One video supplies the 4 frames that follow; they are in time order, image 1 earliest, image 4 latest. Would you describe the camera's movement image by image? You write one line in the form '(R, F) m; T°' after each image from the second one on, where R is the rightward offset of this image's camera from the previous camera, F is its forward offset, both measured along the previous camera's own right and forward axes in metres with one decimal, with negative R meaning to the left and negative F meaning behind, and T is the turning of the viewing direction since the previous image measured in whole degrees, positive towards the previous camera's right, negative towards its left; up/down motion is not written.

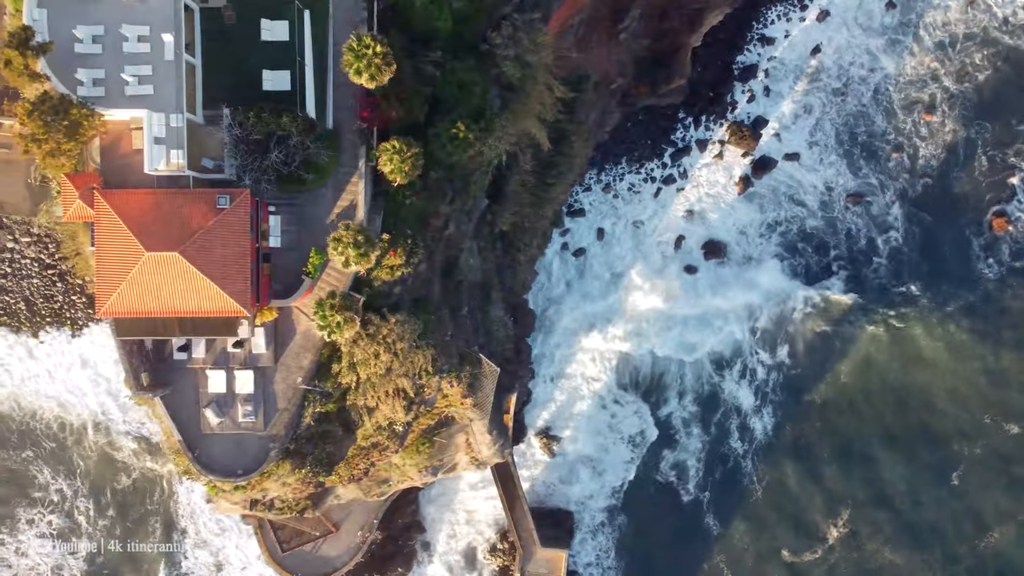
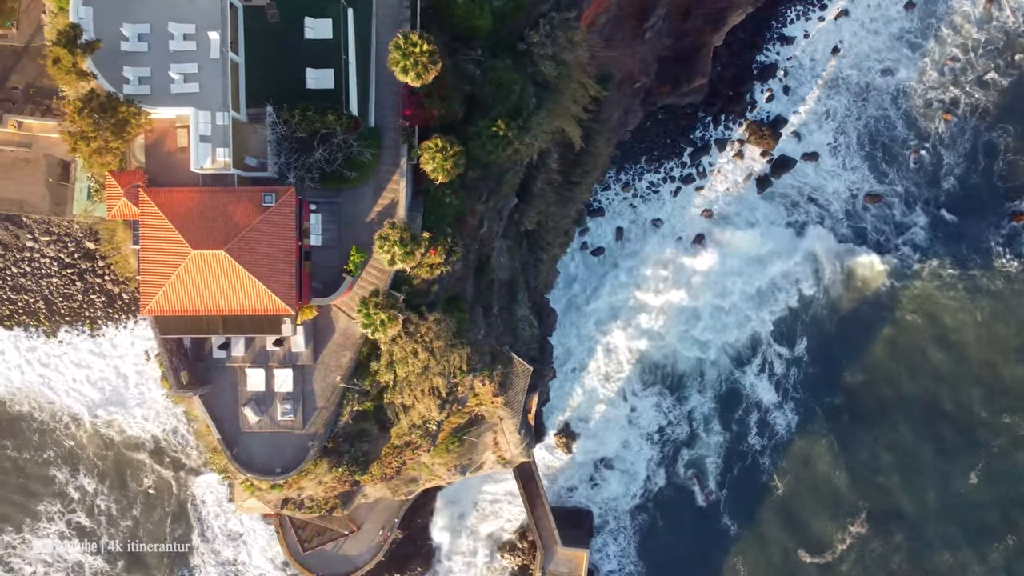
(-1.5, 0.0) m; 0°
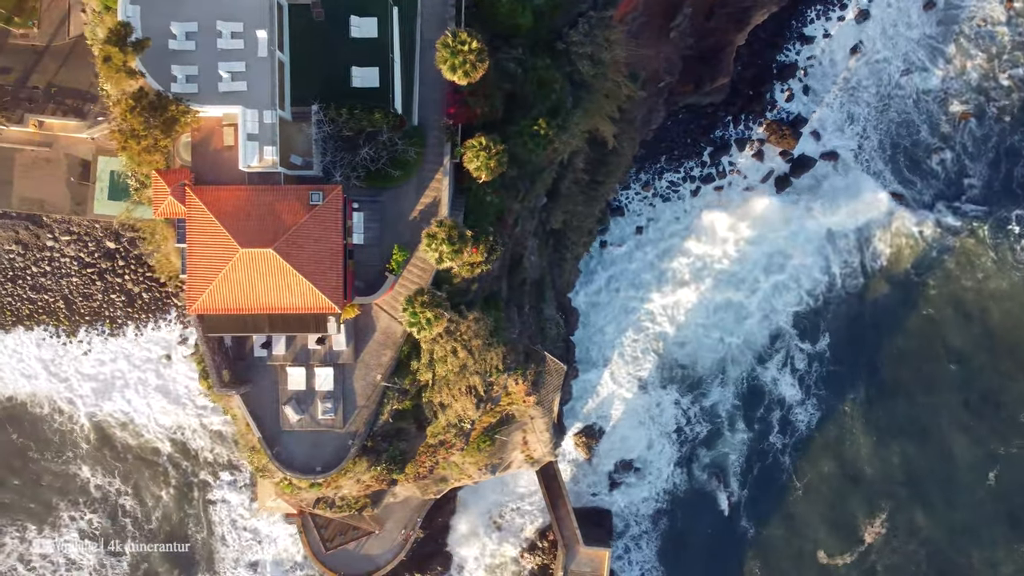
(-1.6, 0.0) m; 0°
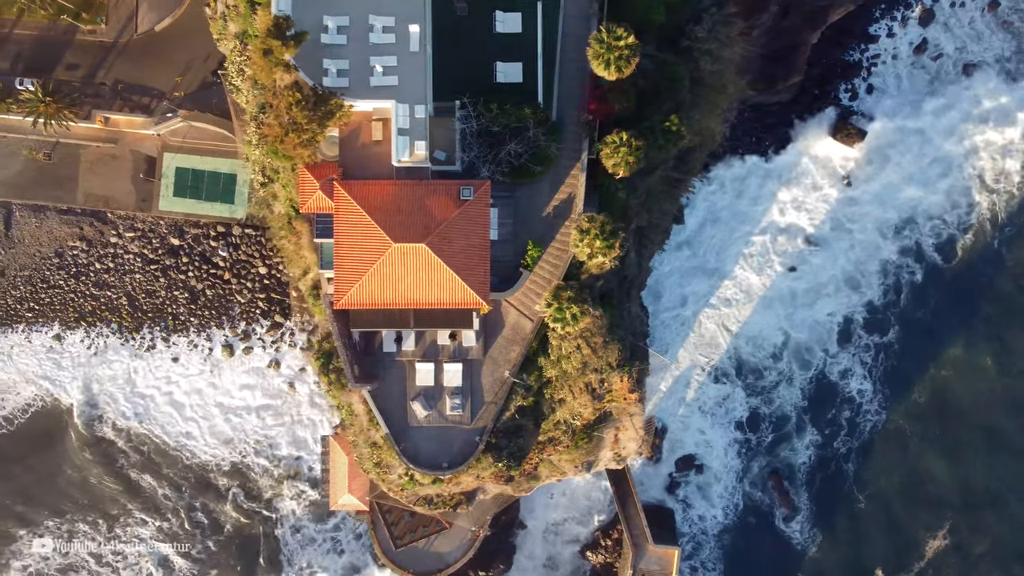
(-5.0, 0.0) m; 0°
